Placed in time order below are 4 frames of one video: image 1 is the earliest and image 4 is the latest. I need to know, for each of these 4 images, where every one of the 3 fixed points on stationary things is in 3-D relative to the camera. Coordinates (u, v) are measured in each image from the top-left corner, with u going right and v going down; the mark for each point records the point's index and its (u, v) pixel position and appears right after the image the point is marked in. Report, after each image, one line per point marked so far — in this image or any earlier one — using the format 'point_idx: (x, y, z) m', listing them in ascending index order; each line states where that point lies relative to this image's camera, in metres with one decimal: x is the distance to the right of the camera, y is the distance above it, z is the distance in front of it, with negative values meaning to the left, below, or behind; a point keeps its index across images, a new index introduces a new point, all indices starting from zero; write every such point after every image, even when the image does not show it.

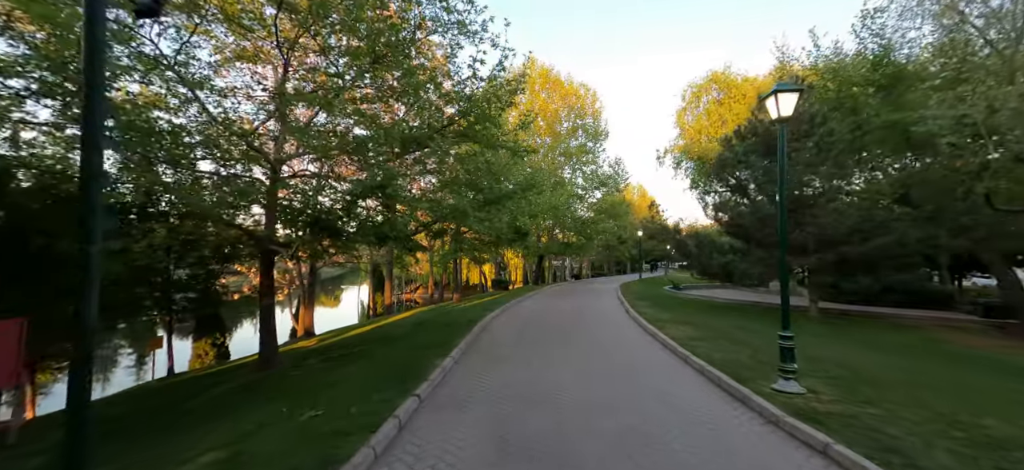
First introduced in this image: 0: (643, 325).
0: (+4.2, -2.9, +13.9) m
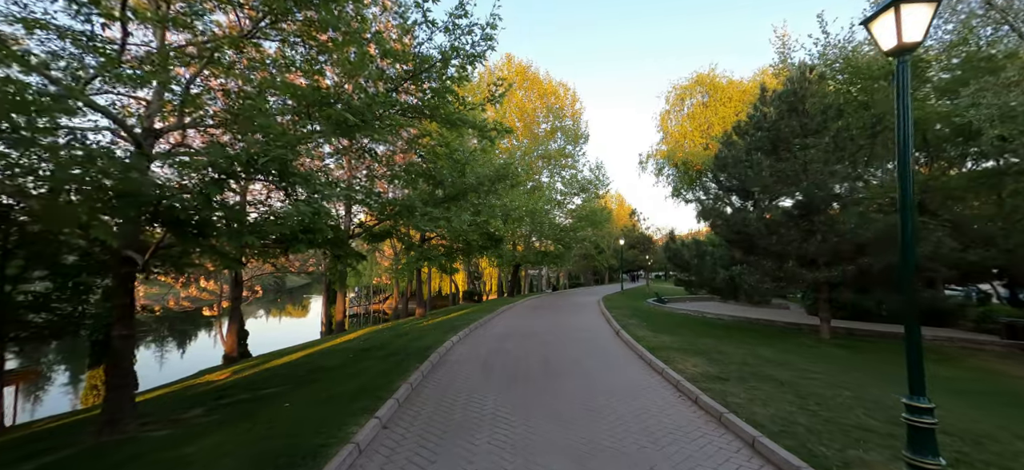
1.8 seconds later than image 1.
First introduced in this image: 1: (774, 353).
0: (+3.4, -3.1, +11.4) m
1: (+7.2, -3.2, +11.8) m
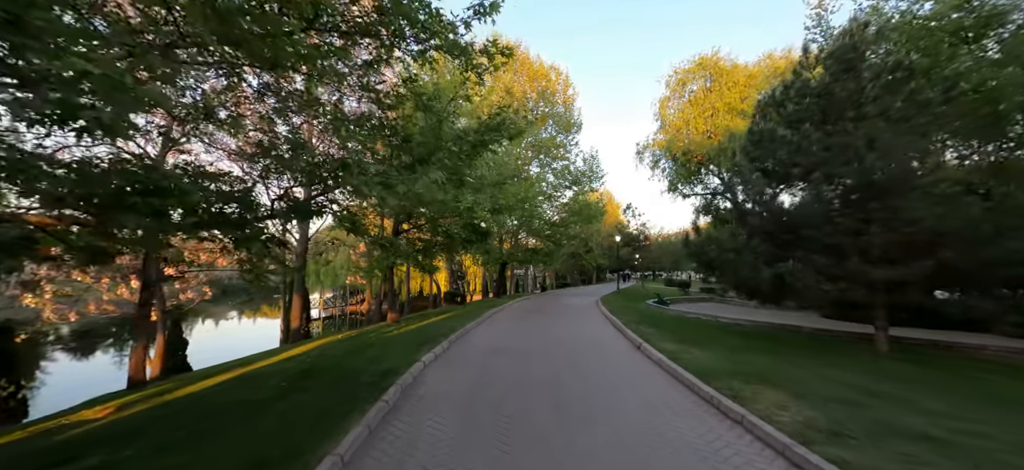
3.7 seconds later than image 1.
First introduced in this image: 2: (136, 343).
0: (+3.2, -2.8, +8.6) m
1: (+7.0, -2.9, +9.2) m
2: (-10.8, -3.1, +12.6) m
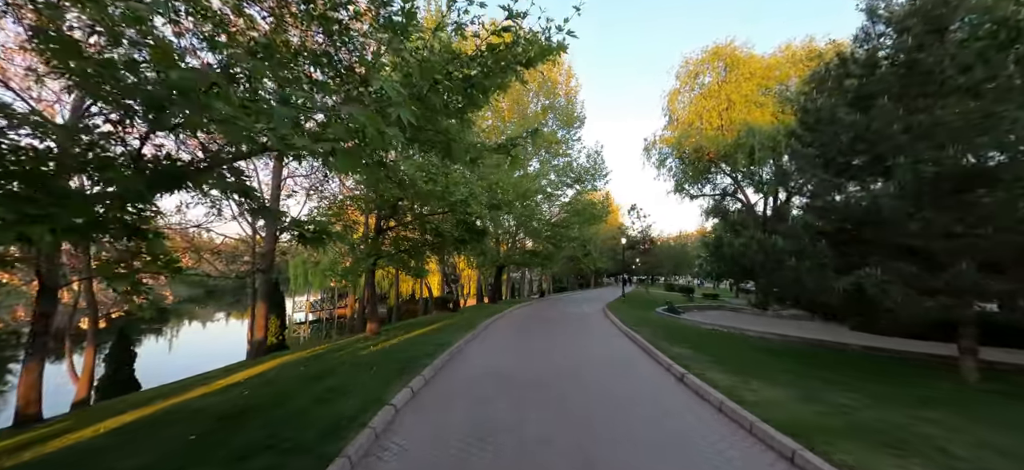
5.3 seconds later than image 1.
0: (+3.3, -2.7, +6.2) m
1: (+7.1, -2.9, +6.8) m
2: (-10.8, -3.0, +10.1) m
